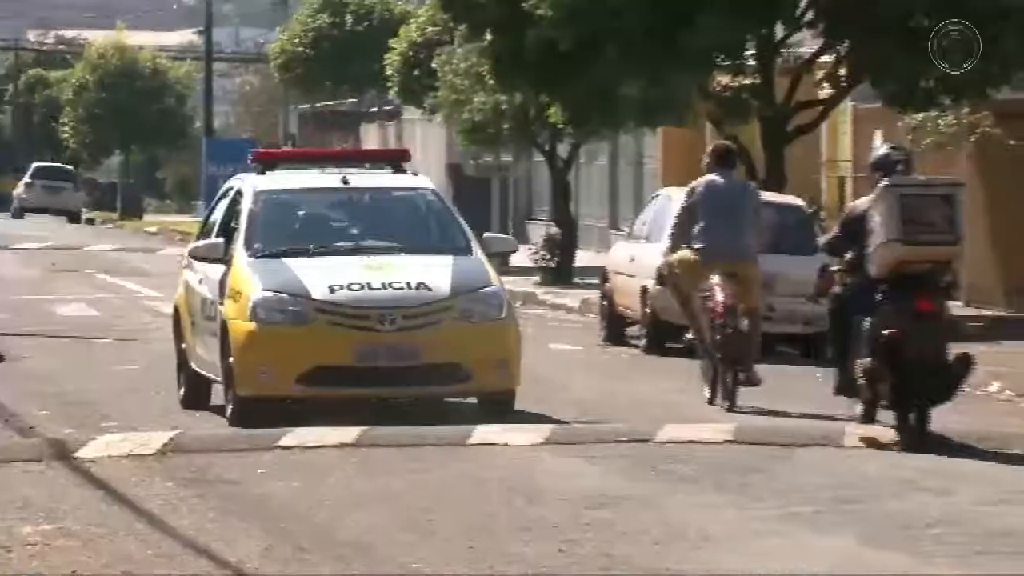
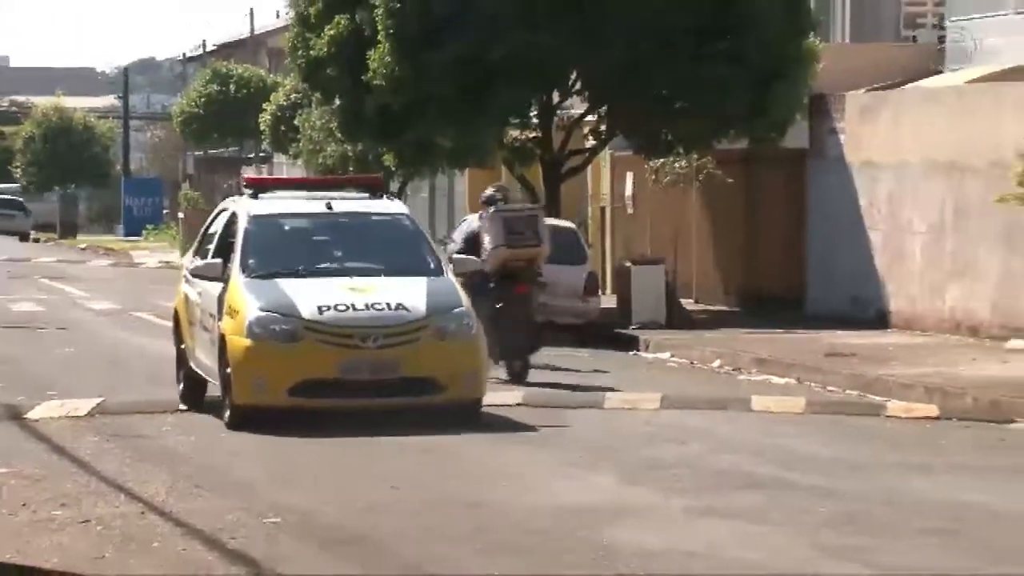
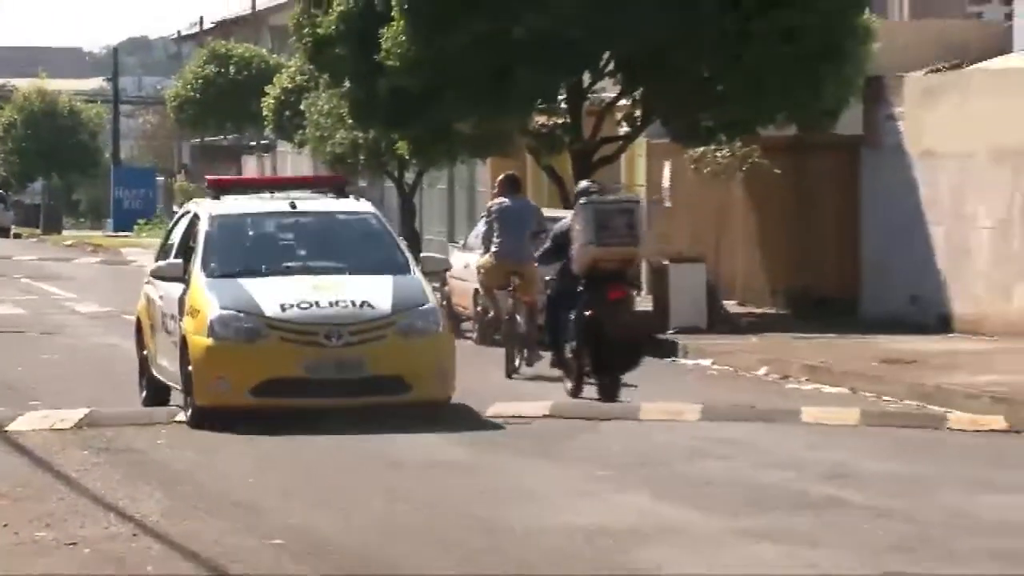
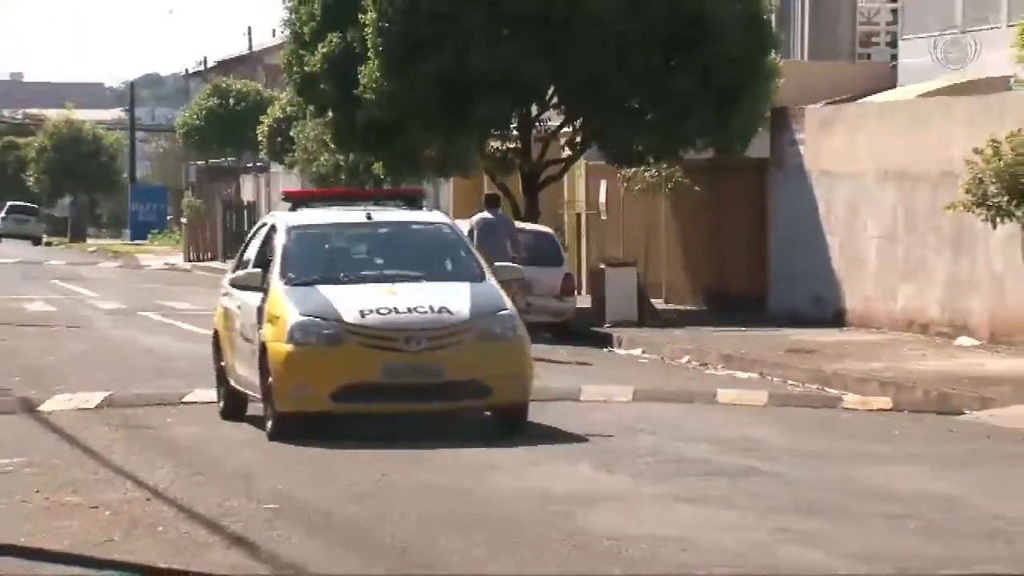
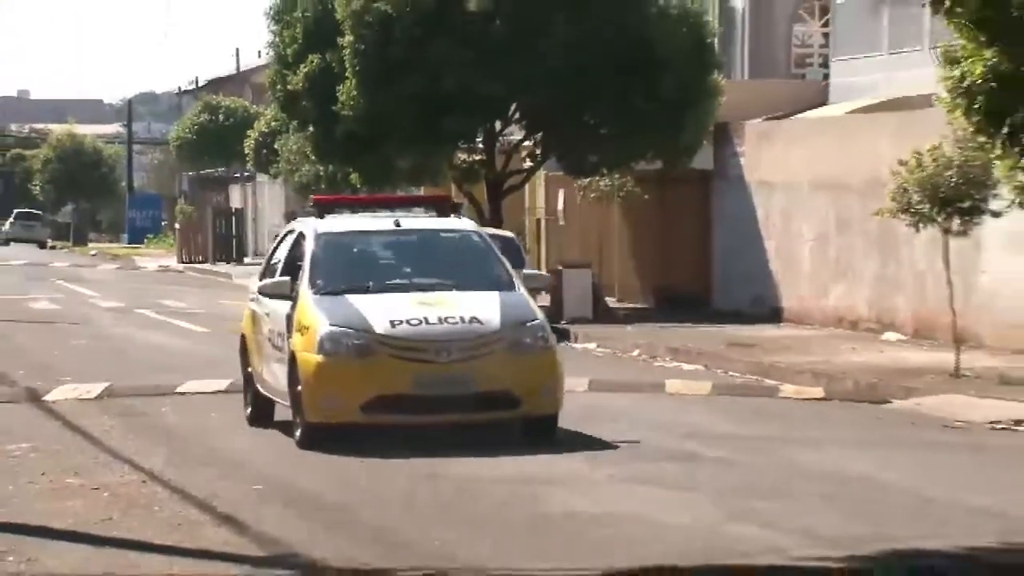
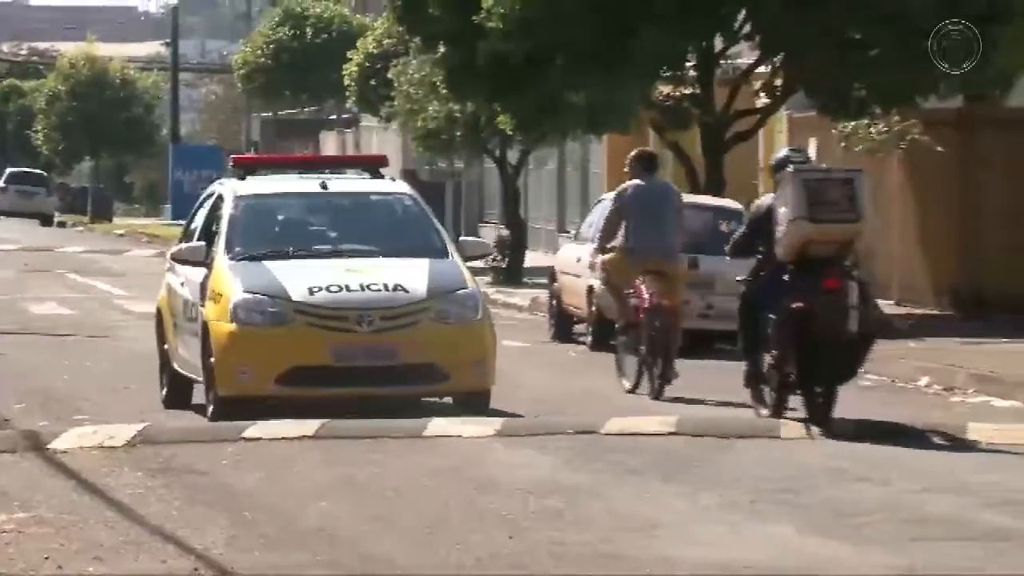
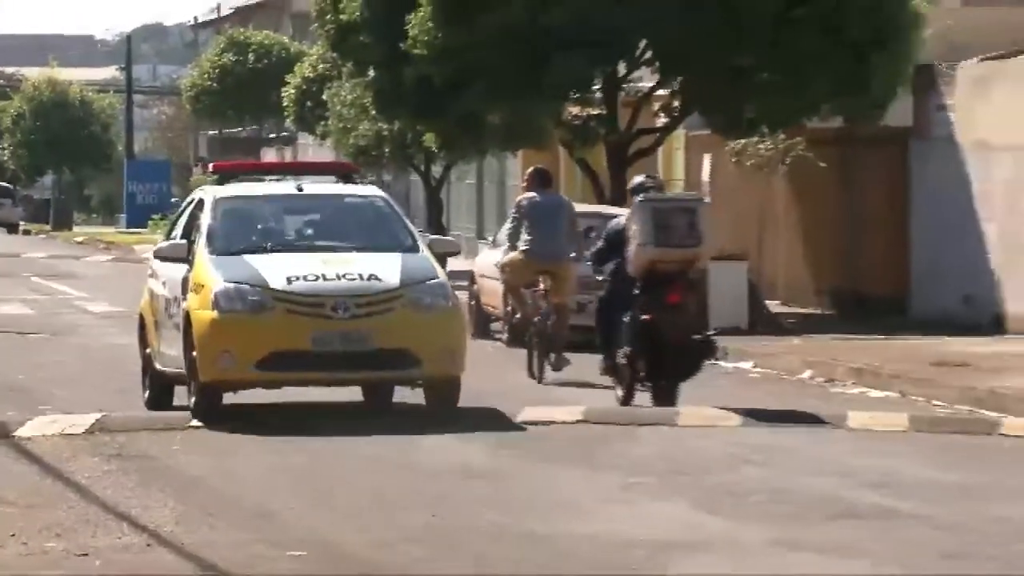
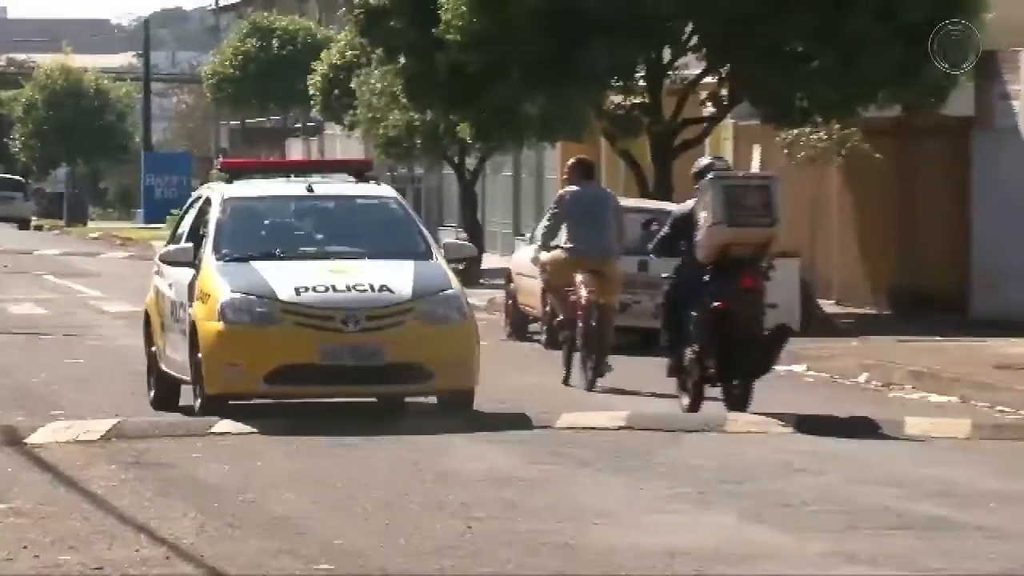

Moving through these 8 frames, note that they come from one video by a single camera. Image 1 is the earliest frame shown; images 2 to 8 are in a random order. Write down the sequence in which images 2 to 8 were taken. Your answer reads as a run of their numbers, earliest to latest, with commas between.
6, 8, 7, 3, 2, 4, 5
